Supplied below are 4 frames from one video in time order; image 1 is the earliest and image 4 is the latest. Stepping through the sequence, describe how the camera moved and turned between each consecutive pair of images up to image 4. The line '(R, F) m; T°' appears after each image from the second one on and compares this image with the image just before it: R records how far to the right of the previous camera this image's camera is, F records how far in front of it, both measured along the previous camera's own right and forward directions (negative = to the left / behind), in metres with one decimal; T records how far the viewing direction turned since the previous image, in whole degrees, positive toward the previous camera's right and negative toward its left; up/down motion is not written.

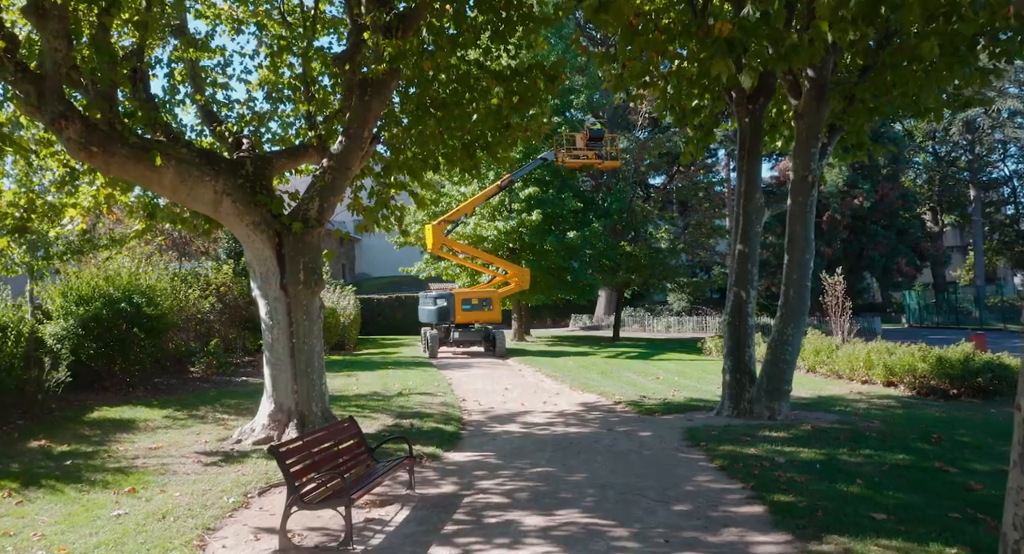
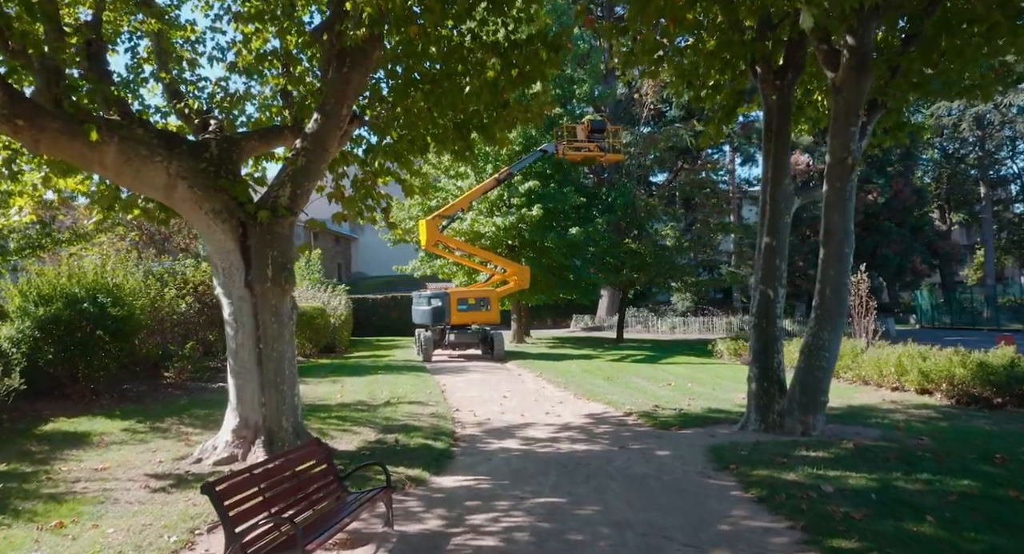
(0.0, +1.3) m; 0°
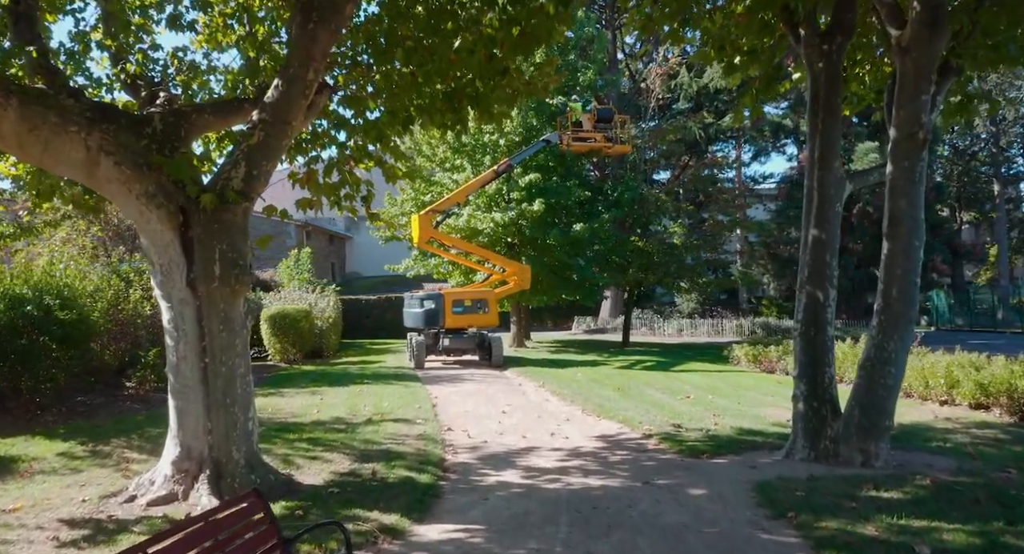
(0.0, +1.6) m; 0°
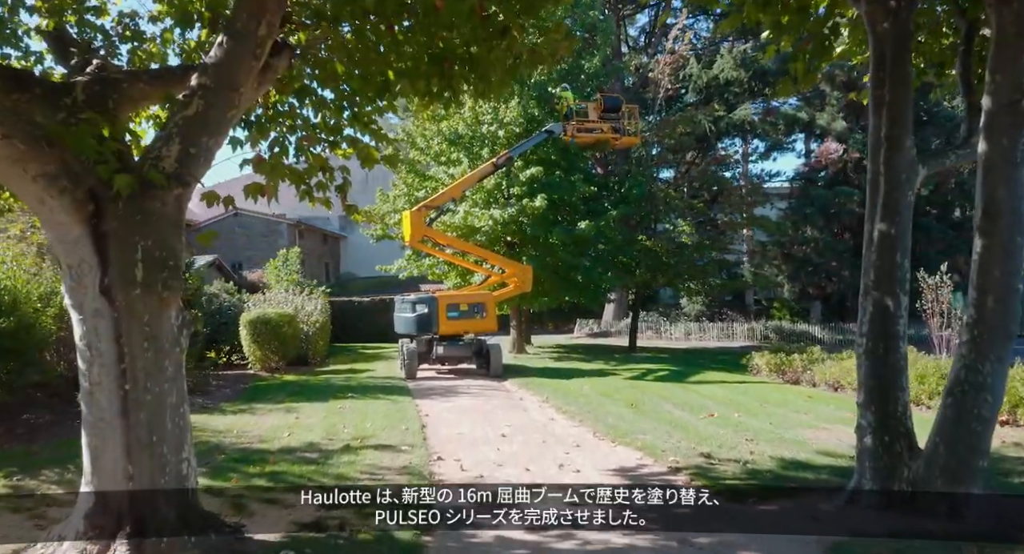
(0.0, +1.5) m; 0°
